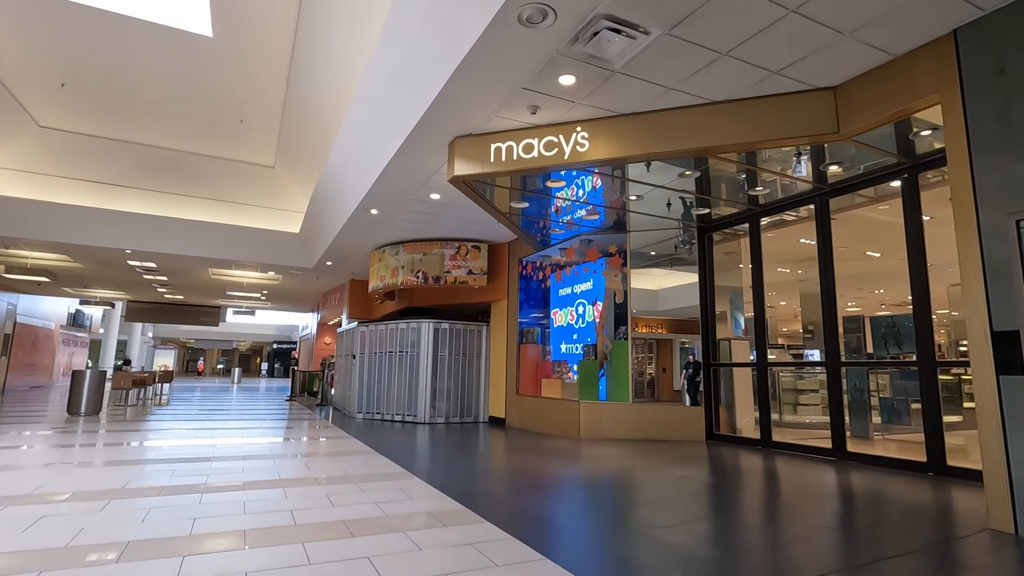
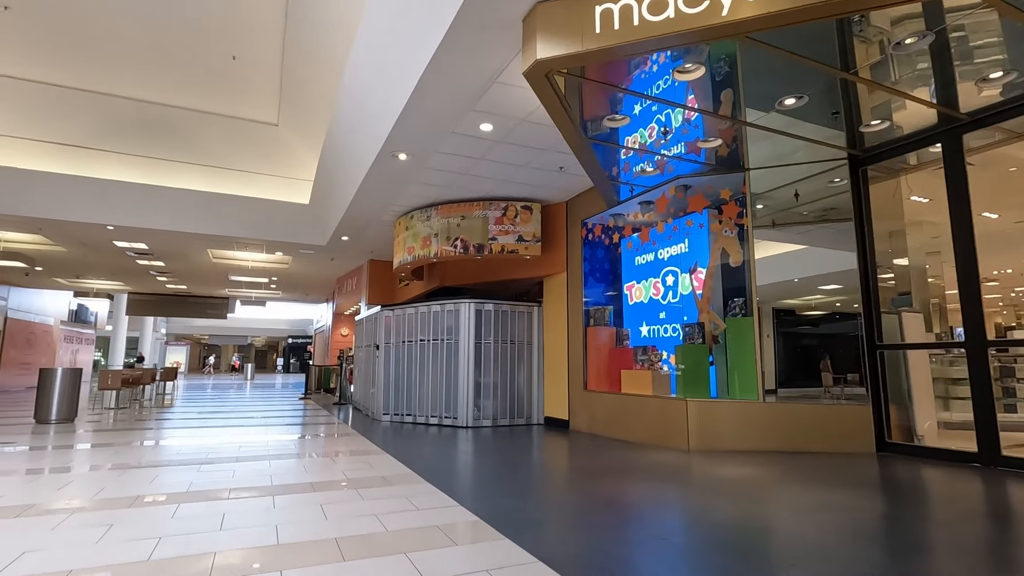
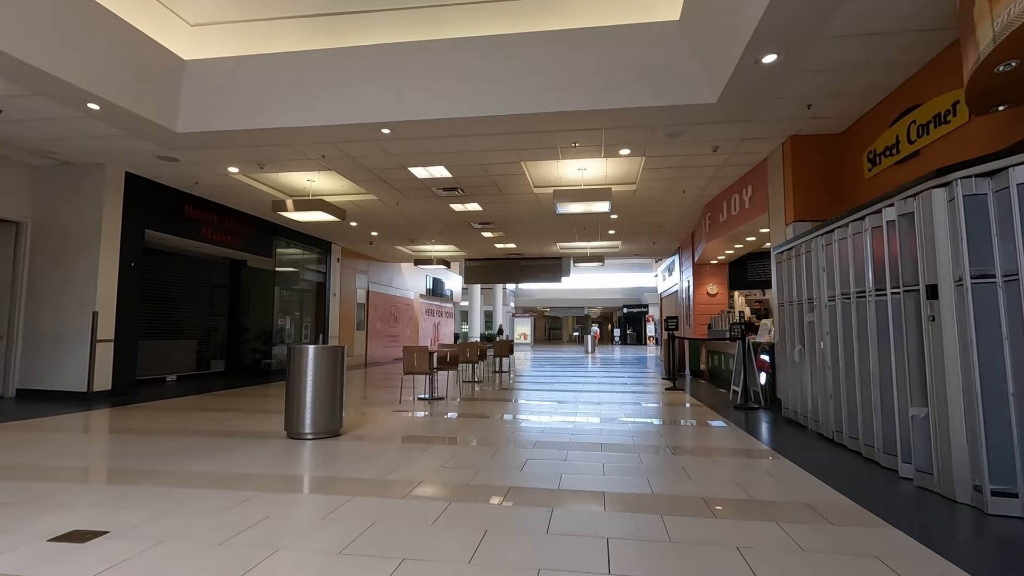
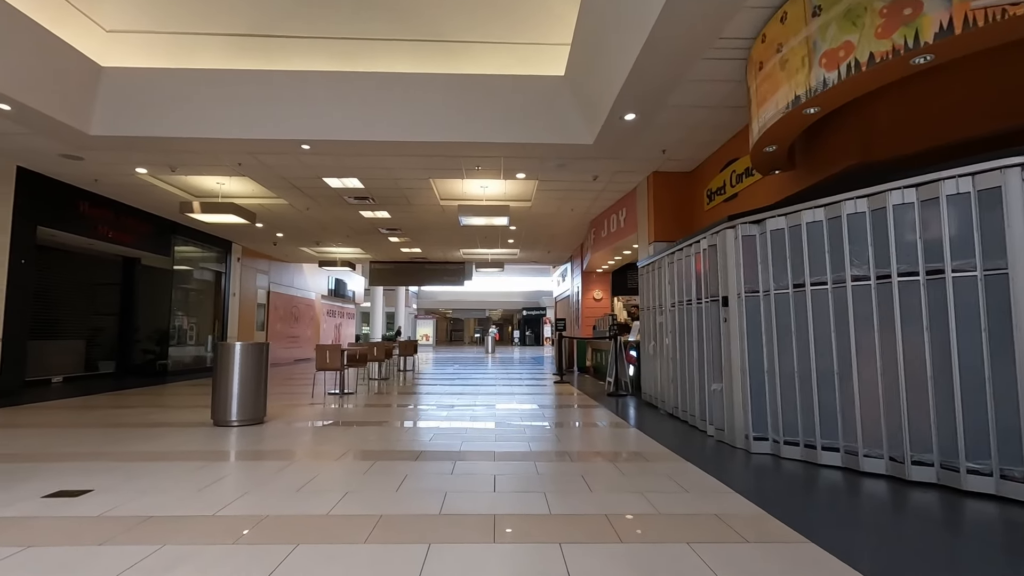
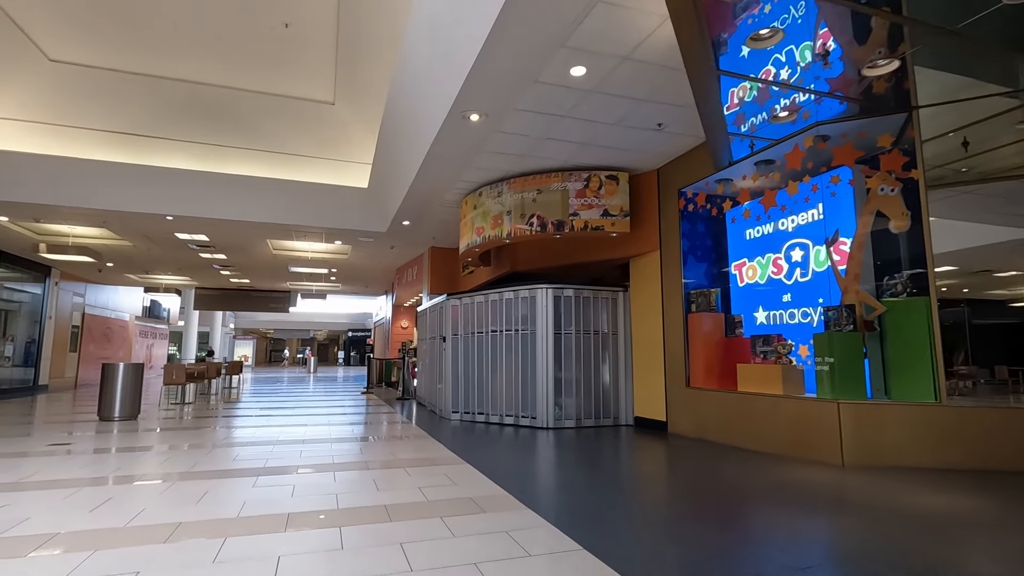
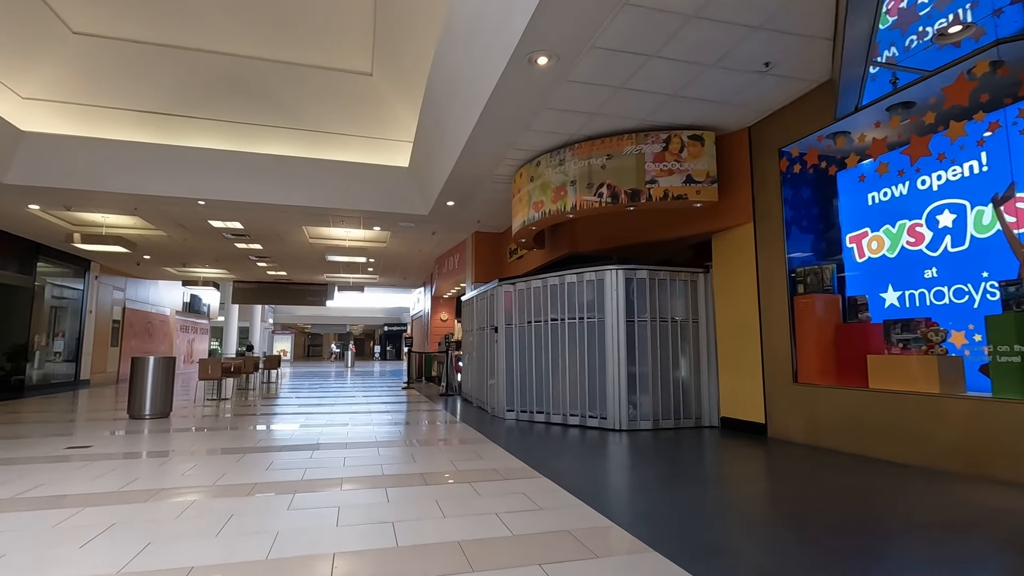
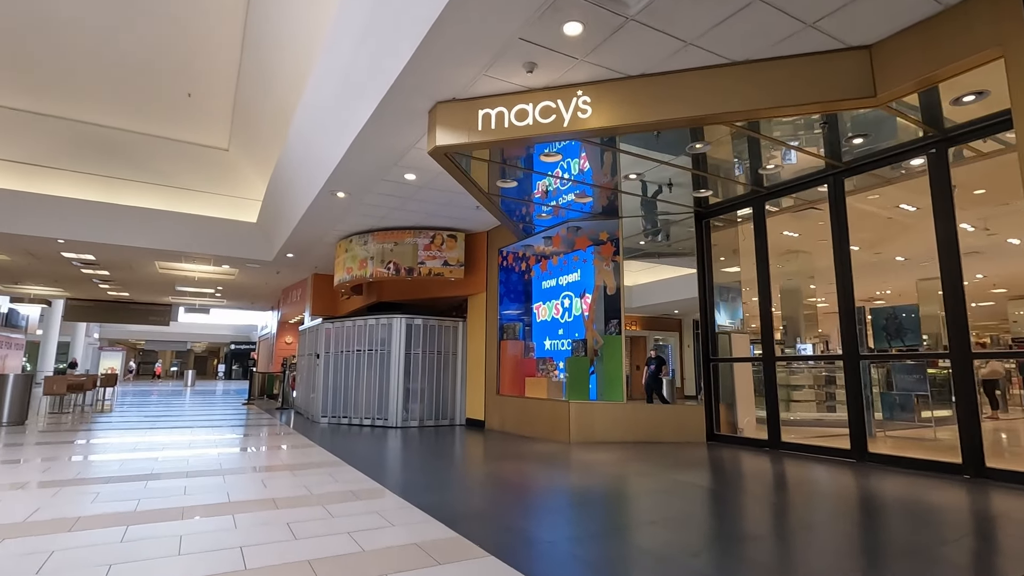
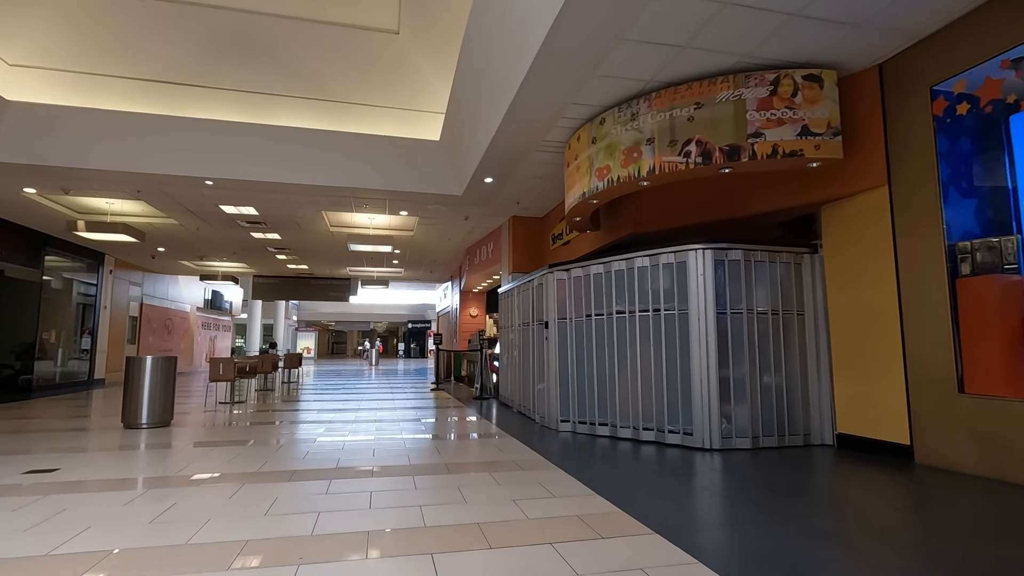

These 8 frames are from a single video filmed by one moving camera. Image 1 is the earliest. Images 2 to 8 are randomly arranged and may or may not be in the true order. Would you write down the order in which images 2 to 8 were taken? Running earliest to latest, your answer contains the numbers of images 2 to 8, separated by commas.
7, 2, 5, 6, 8, 4, 3
